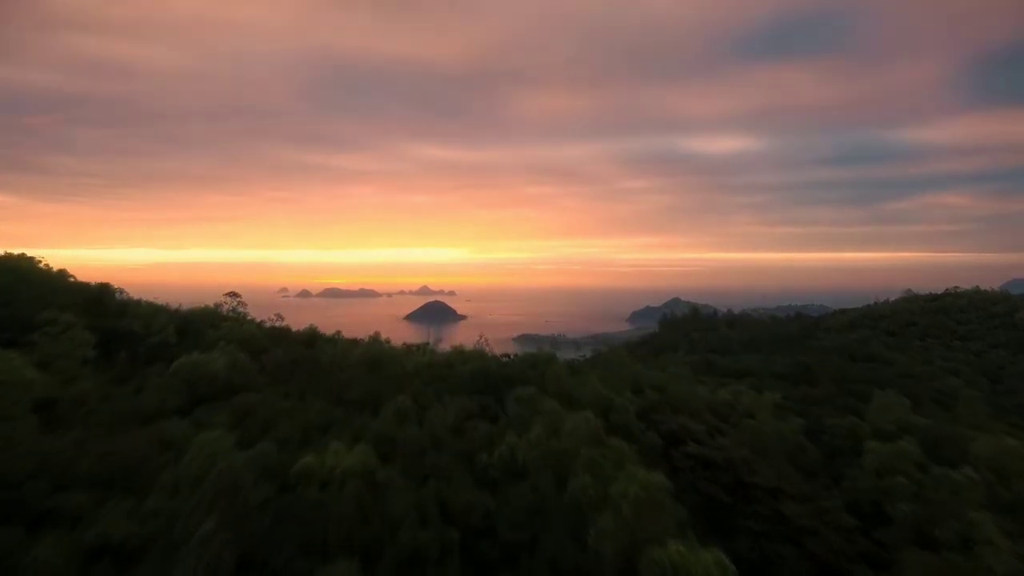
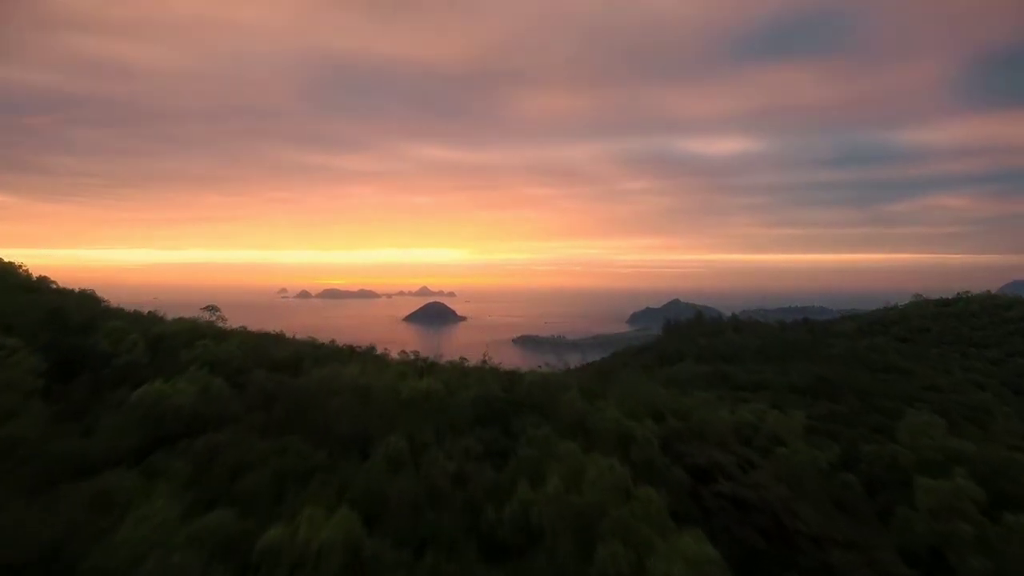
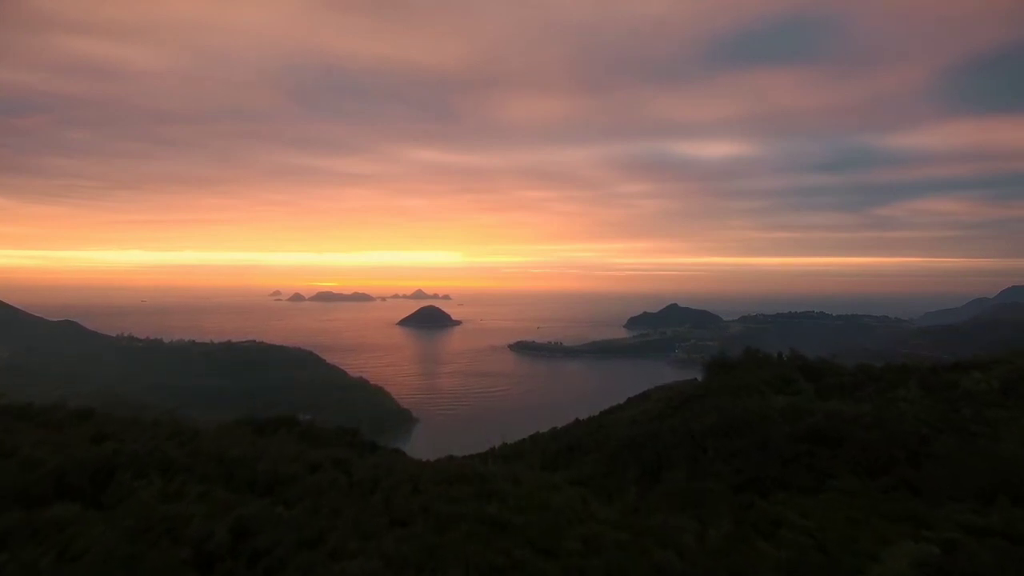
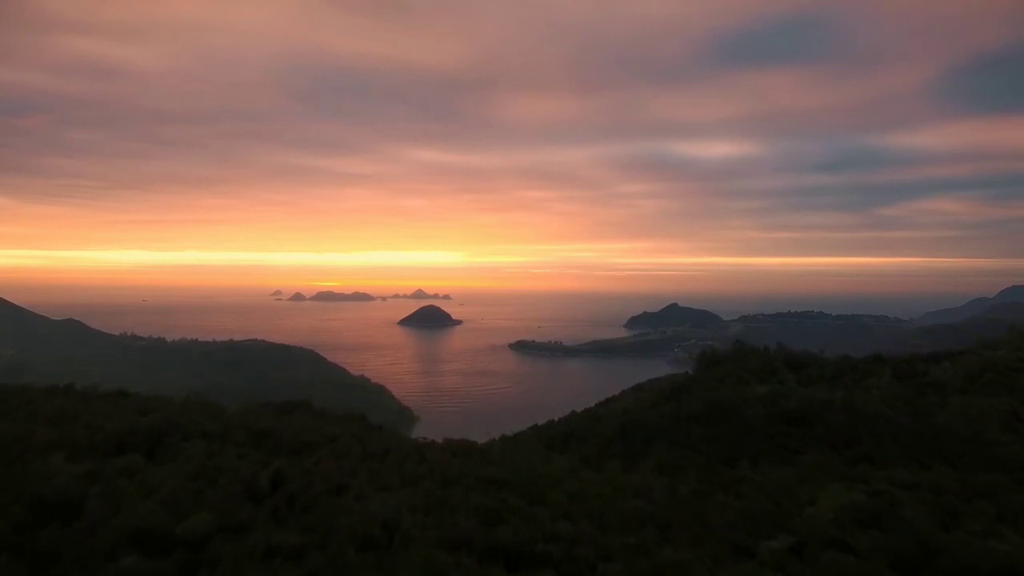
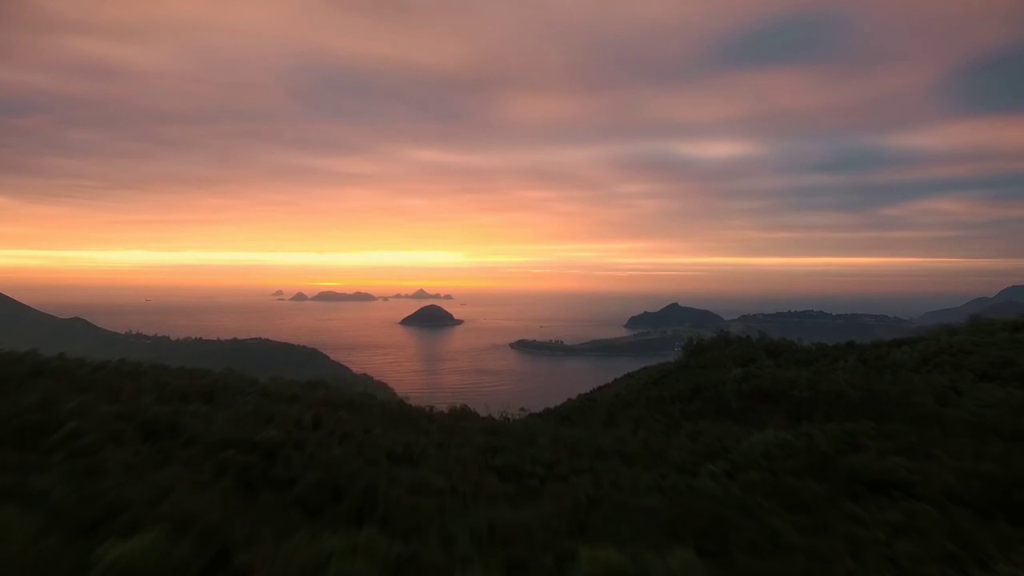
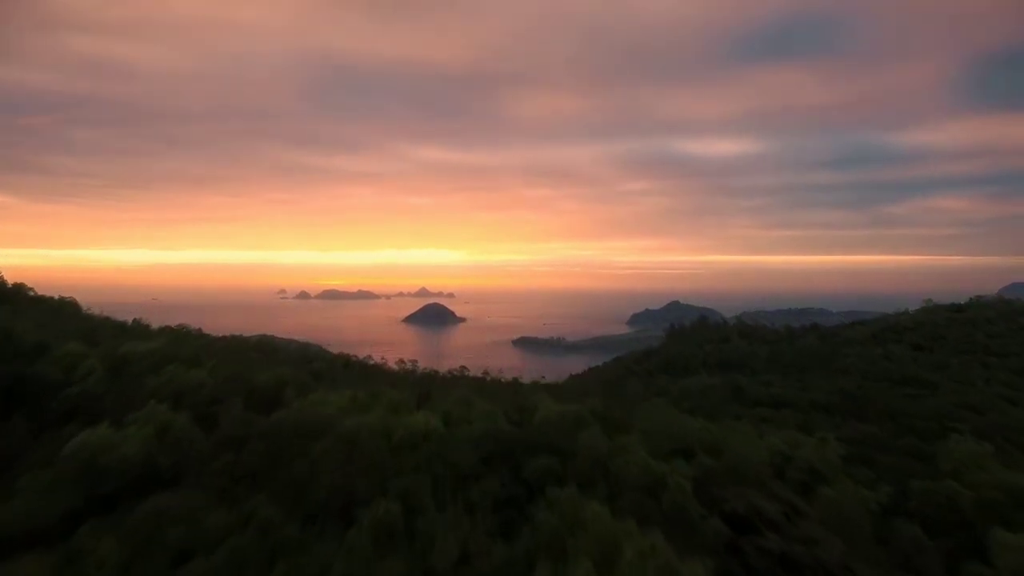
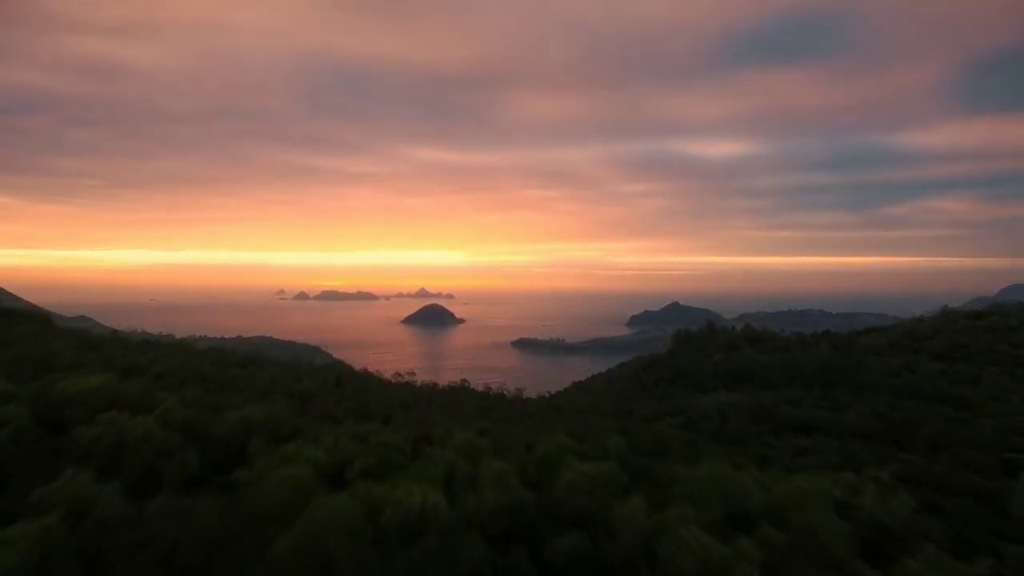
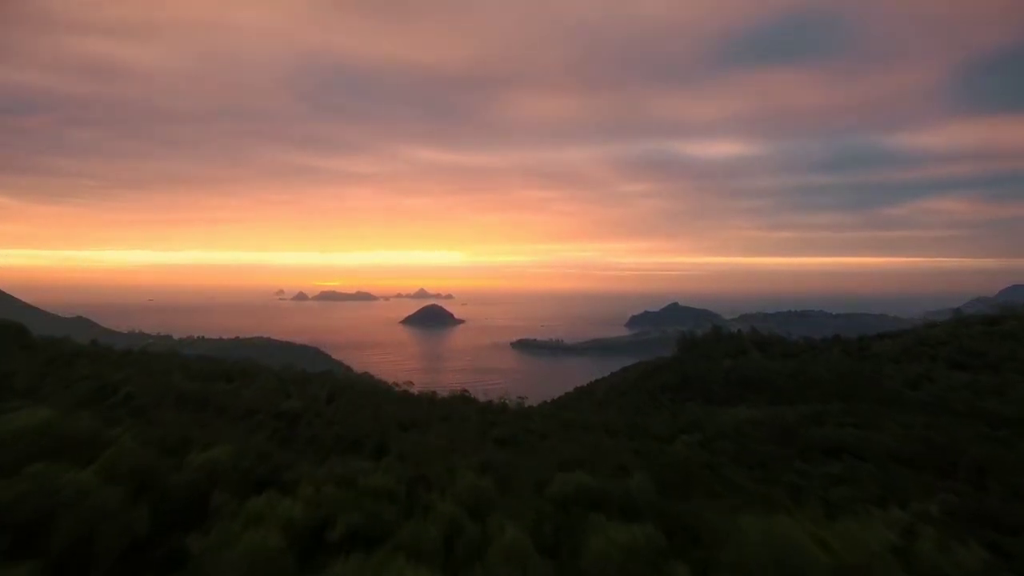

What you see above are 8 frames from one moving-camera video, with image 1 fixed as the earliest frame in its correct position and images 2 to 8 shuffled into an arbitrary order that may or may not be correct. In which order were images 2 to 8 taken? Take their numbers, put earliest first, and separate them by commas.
2, 6, 7, 8, 5, 4, 3
